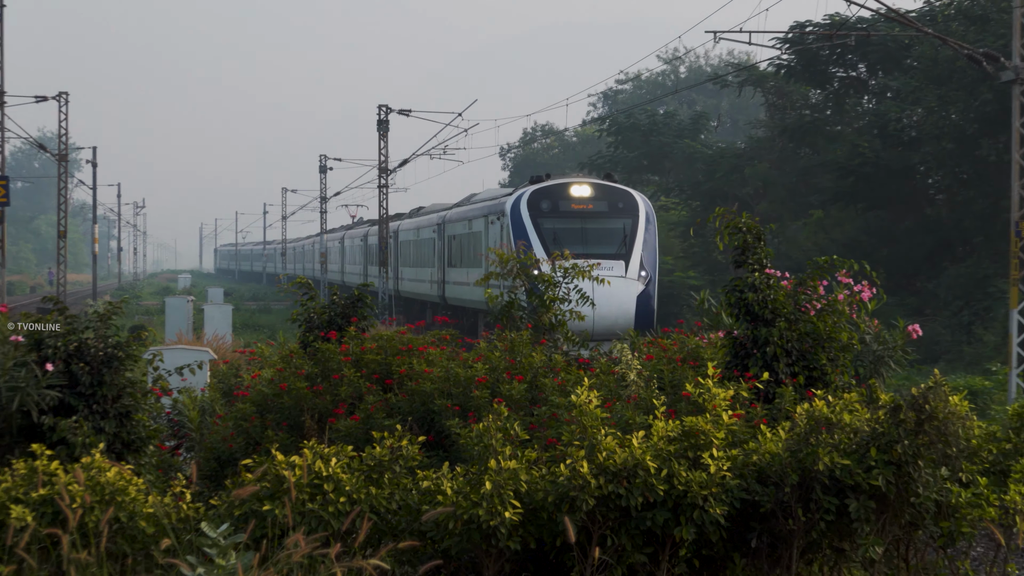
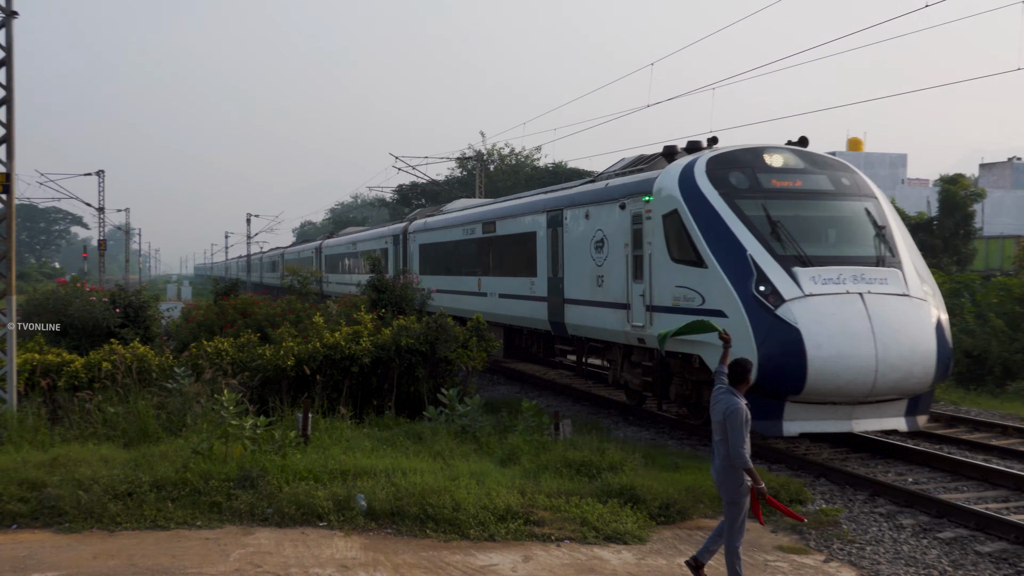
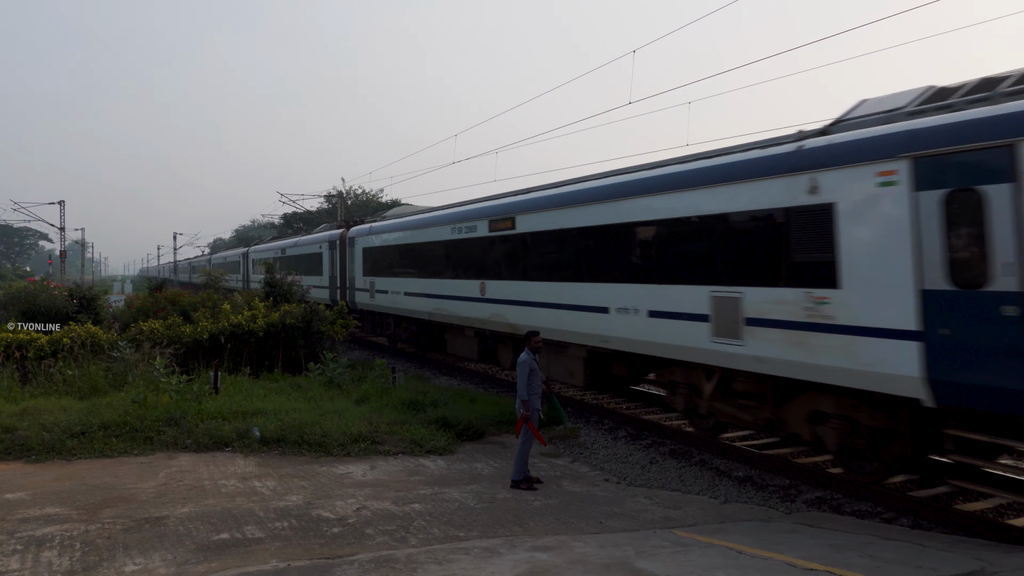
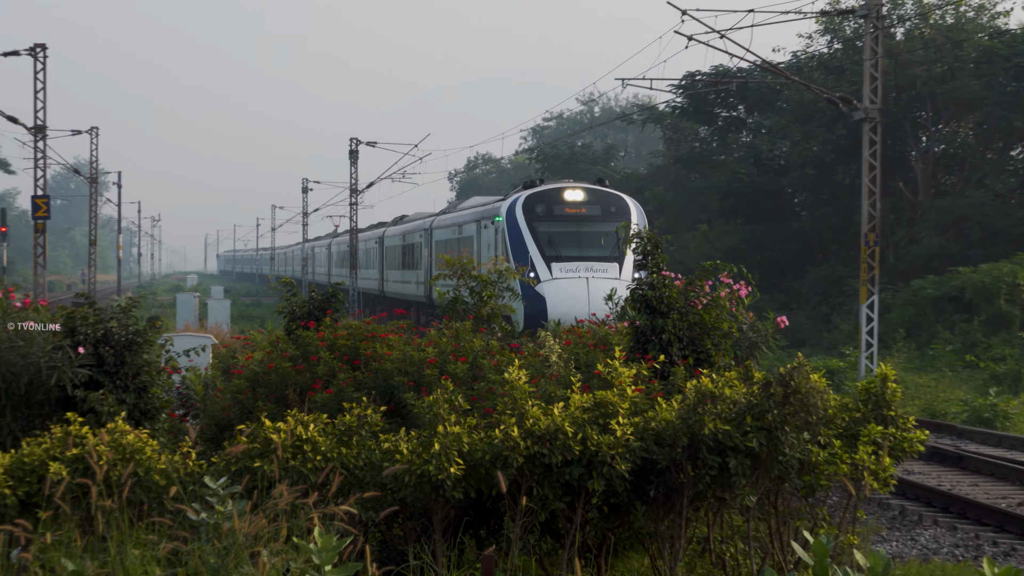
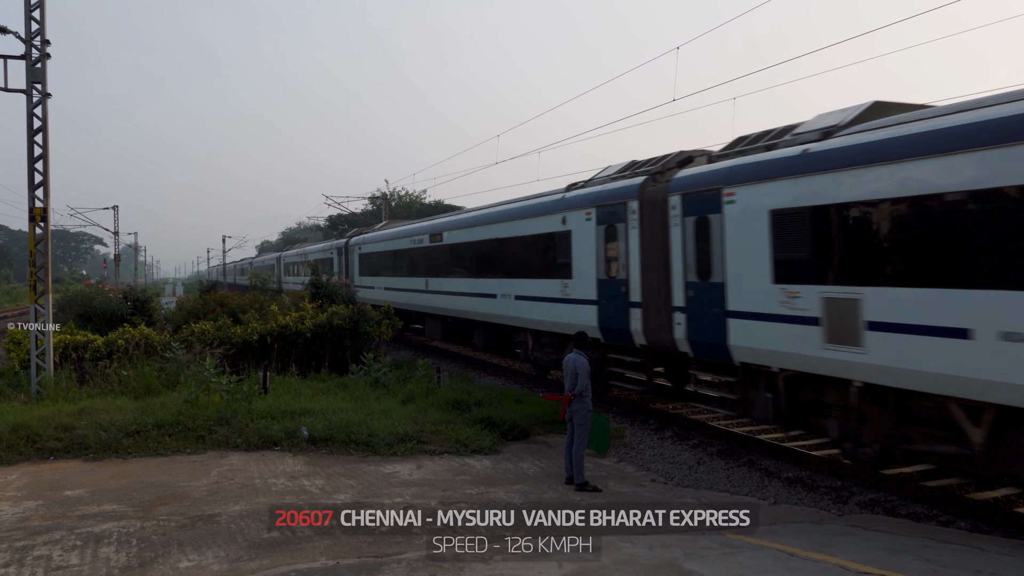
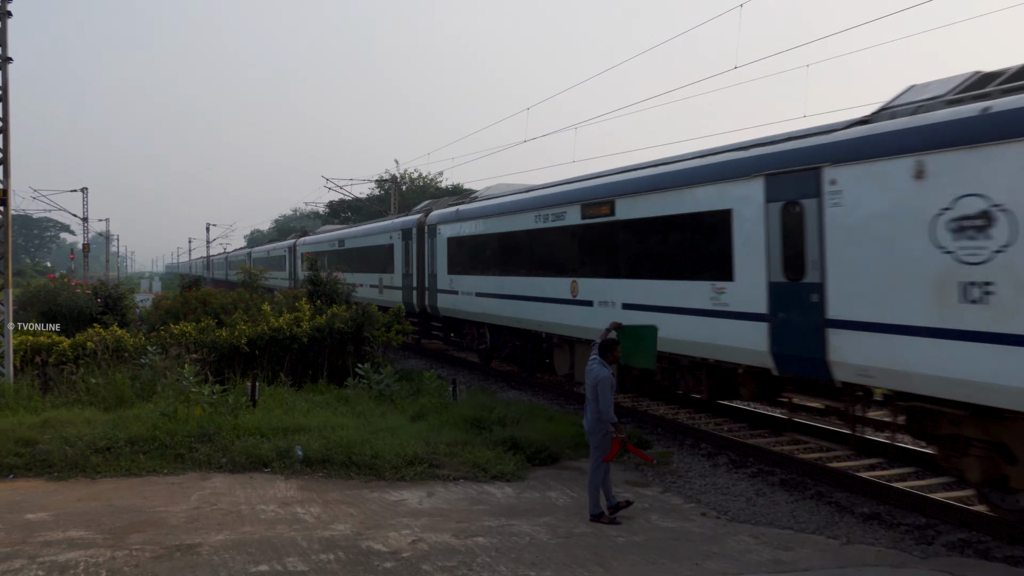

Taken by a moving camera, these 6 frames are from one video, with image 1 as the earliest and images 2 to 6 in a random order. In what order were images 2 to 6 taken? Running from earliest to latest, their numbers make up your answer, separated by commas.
4, 2, 6, 3, 5
